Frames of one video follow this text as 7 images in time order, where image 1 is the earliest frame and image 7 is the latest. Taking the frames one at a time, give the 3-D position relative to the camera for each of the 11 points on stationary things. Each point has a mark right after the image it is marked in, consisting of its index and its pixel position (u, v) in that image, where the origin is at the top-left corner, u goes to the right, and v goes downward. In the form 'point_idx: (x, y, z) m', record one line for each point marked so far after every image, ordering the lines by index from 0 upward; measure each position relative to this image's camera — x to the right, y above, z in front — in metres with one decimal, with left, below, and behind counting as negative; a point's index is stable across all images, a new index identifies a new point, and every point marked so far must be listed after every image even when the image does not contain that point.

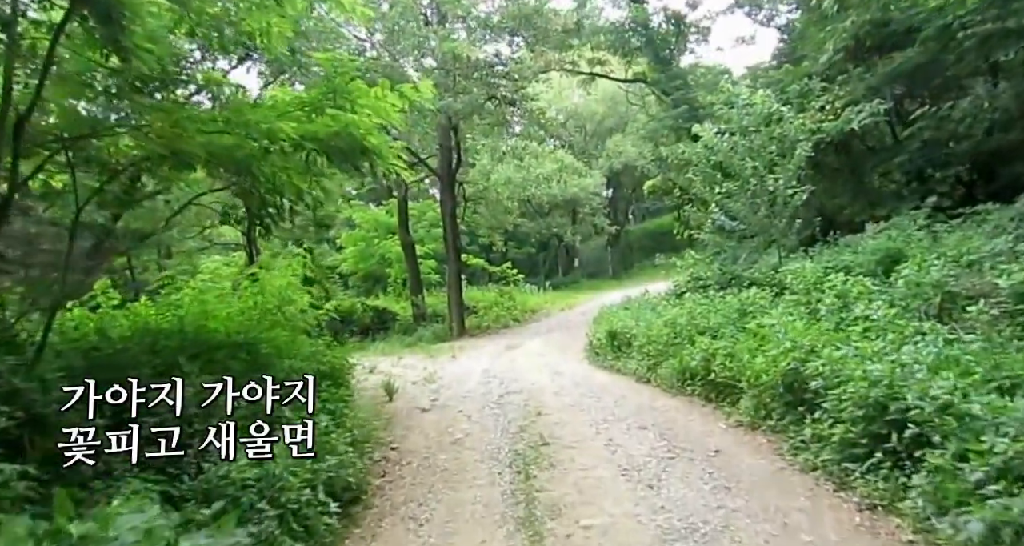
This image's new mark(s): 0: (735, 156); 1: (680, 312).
0: (+3.9, +2.1, +13.5) m
1: (+2.6, -0.6, +12.0) m
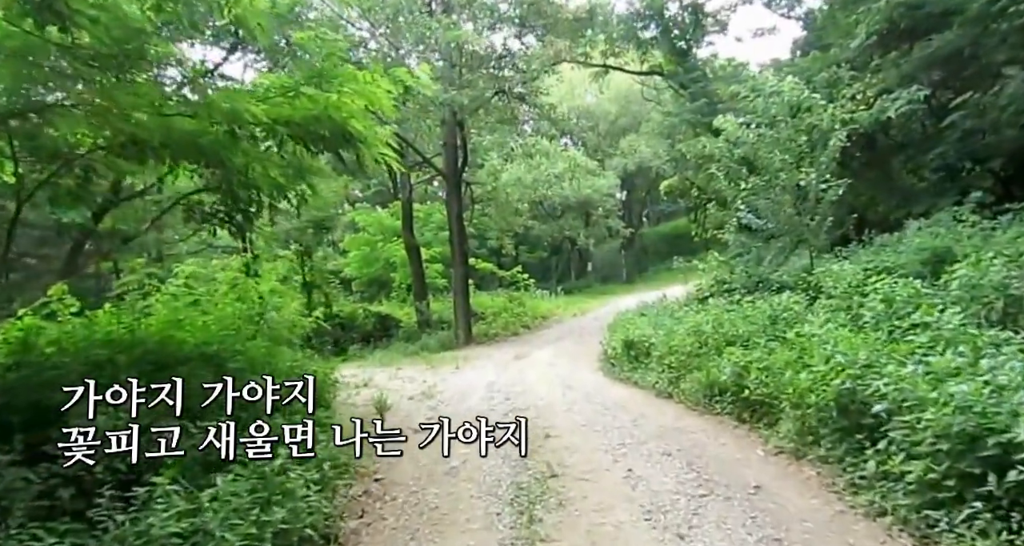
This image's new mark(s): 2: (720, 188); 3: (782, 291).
0: (+4.0, +2.0, +12.5) m
1: (+2.7, -0.7, +11.0) m
2: (+3.8, +1.5, +14.0) m
3: (+4.0, -0.3, +11.4) m
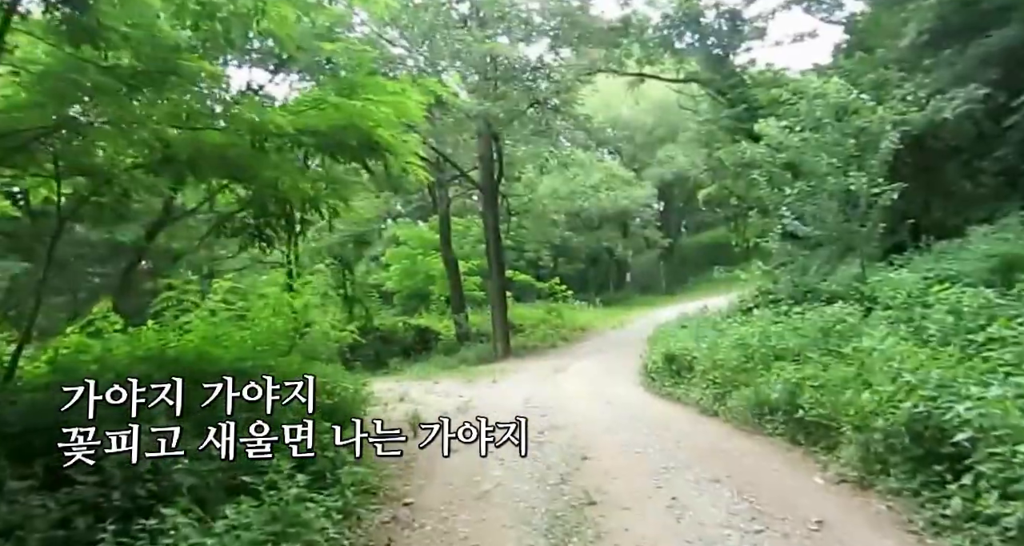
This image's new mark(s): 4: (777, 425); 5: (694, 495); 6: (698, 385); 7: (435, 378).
0: (+4.5, +1.9, +11.9) m
1: (+3.2, -0.8, +10.4) m
2: (+4.4, +1.4, +13.5) m
3: (+4.5, -0.4, +10.8) m
4: (+2.5, -1.4, +7.3) m
5: (+1.4, -1.7, +5.8) m
6: (+2.4, -1.5, +9.9) m
7: (-1.5, -2.1, +15.3) m
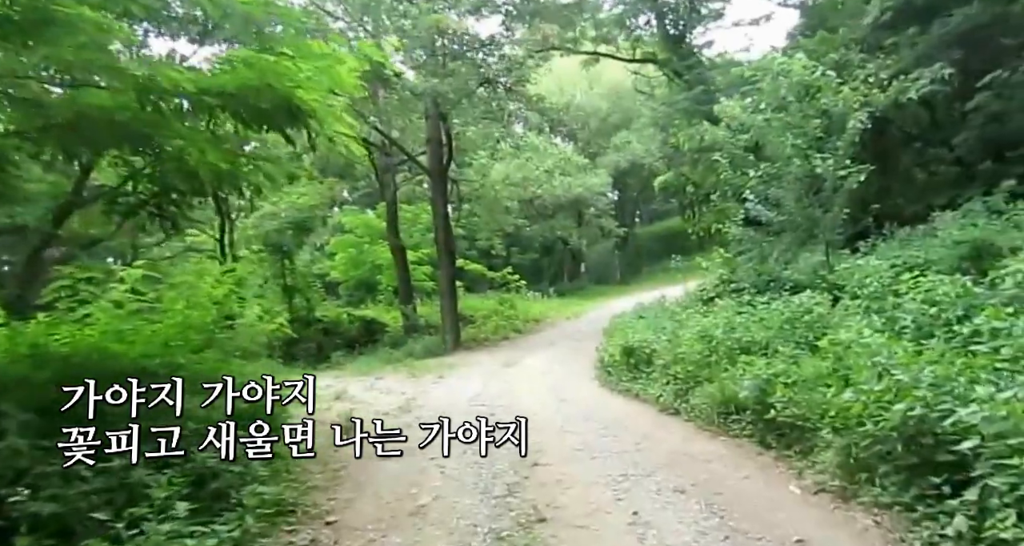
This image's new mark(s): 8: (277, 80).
0: (+3.8, +2.1, +11.3) m
1: (+2.5, -0.6, +9.8) m
2: (+3.5, +1.6, +12.9) m
3: (+3.8, -0.3, +10.3) m
4: (+2.0, -1.3, +6.7) m
5: (+1.0, -1.6, +5.1) m
6: (+1.7, -1.3, +9.3) m
7: (-2.5, -1.8, +14.5) m
8: (-1.8, +1.5, +6.1) m
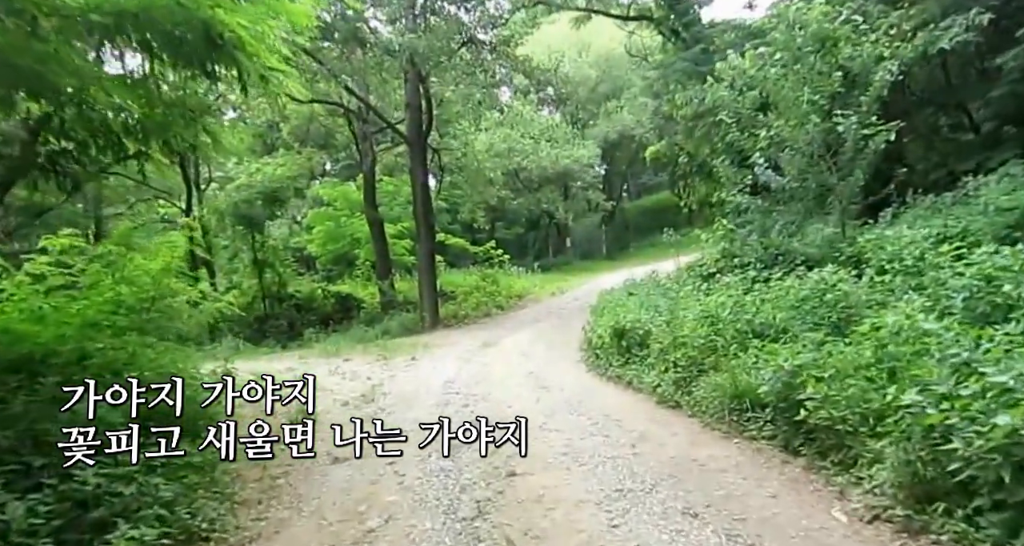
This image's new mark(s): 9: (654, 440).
0: (+3.5, +2.4, +10.1) m
1: (+2.3, -0.3, +8.7) m
2: (+3.2, +2.0, +11.7) m
3: (+3.5, +0.1, +9.2) m
4: (+1.8, -1.1, +5.6) m
5: (+0.8, -1.4, +4.0) m
6: (+1.5, -1.0, +8.2) m
7: (-2.8, -1.4, +13.3) m
8: (-2.0, +1.7, +4.9) m
9: (+1.1, -1.3, +6.0) m
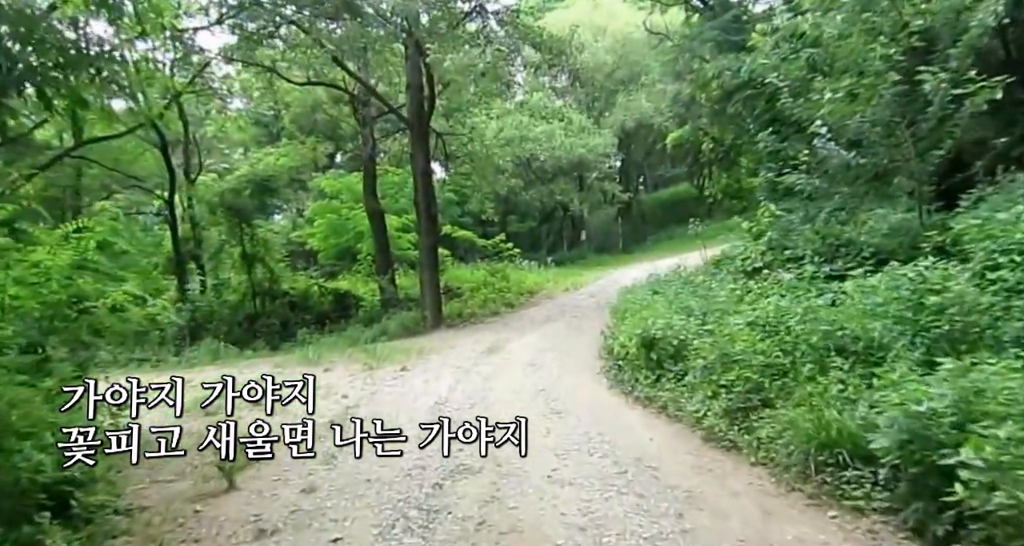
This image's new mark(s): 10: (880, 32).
0: (+3.6, +2.5, +8.3) m
1: (+2.3, -0.3, +6.9) m
2: (+3.3, +2.0, +9.9) m
3: (+3.6, +0.1, +7.3) m
4: (+1.8, -1.1, +3.8) m
5: (+0.7, -1.4, +2.2) m
6: (+1.5, -1.0, +6.4) m
7: (-2.7, -1.3, +11.6) m
8: (-2.1, +1.7, +3.1) m
9: (+1.1, -1.3, +4.2) m
10: (+4.0, +2.6, +8.4) m
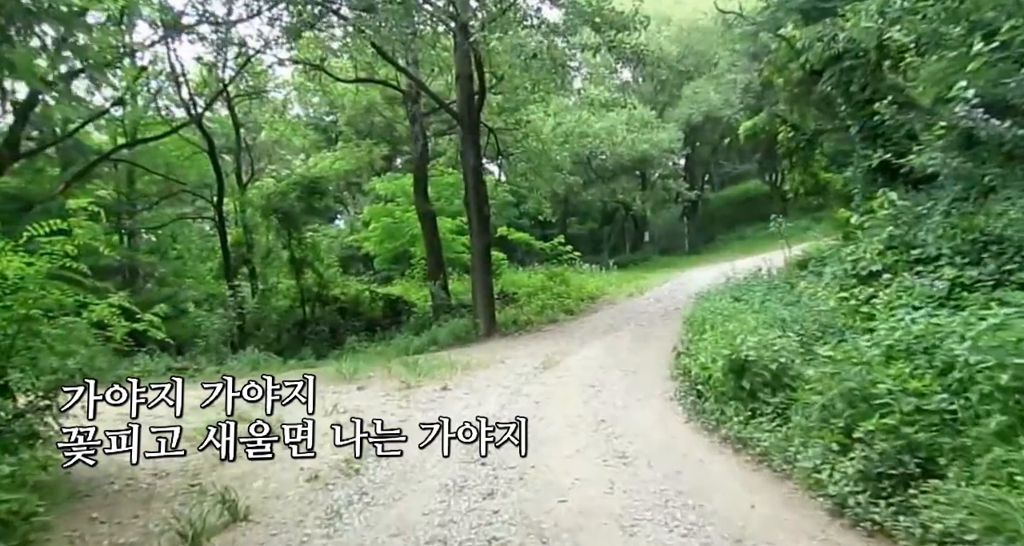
0: (+4.0, +2.4, +6.5) m
1: (+2.6, -0.3, +5.2) m
2: (+3.9, +2.0, +8.1) m
3: (+3.9, +0.1, +5.5) m
4: (+1.9, -1.1, +2.1) m
5: (+0.7, -1.4, +0.7) m
6: (+1.8, -1.0, +4.7) m
7: (-2.0, -1.4, +10.3) m
8: (-2.0, +1.7, +1.8) m
9: (+1.2, -1.3, +2.6) m
10: (+4.4, +2.6, +6.5) m
